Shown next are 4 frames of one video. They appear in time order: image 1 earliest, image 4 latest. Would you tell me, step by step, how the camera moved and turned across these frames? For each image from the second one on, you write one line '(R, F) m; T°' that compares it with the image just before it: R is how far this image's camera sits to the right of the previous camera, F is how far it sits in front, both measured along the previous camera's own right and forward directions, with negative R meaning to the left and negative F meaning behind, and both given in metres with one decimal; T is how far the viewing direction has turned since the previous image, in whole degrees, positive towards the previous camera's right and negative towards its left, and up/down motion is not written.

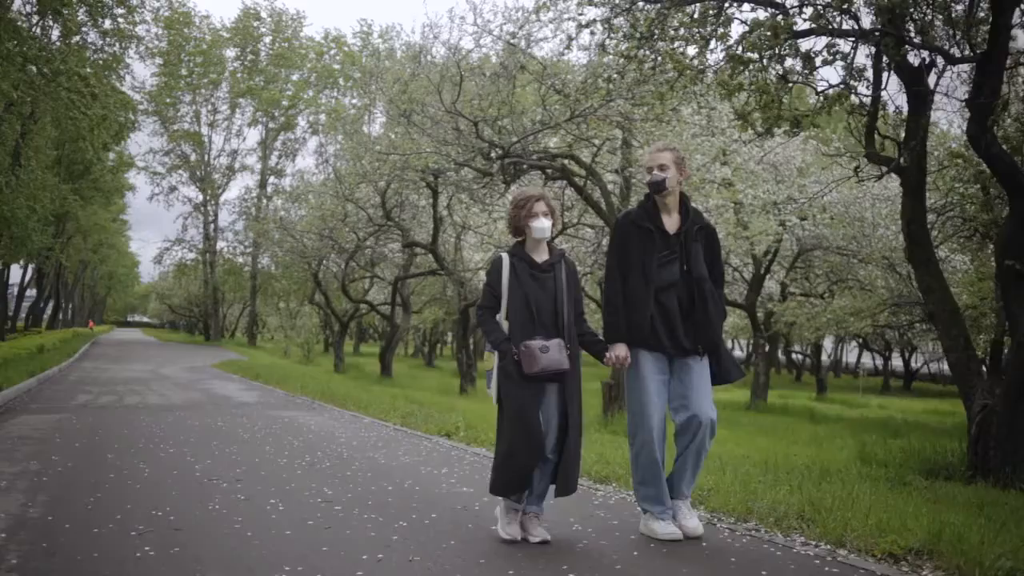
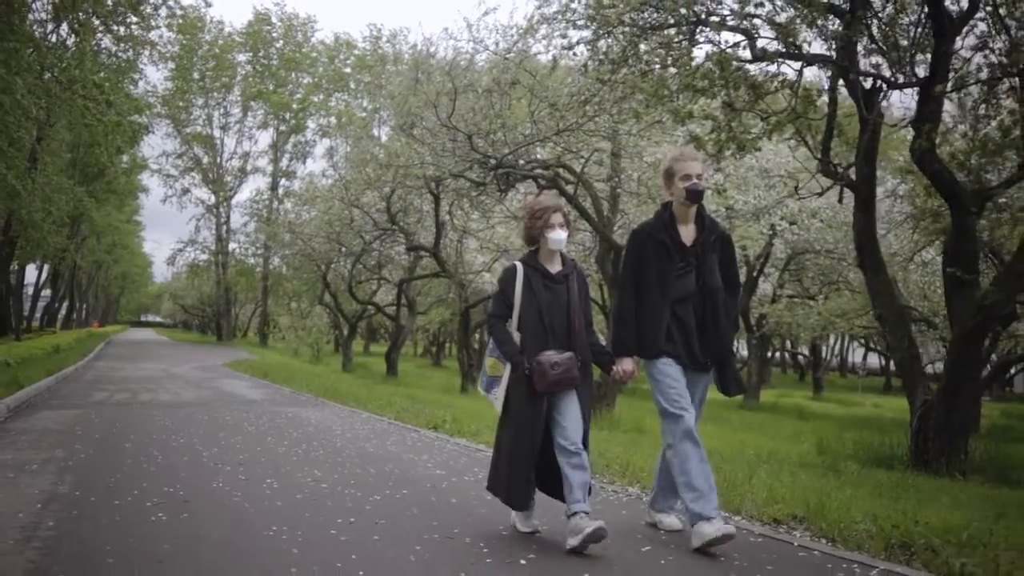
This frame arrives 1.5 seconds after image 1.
(+0.6, -1.5) m; -1°
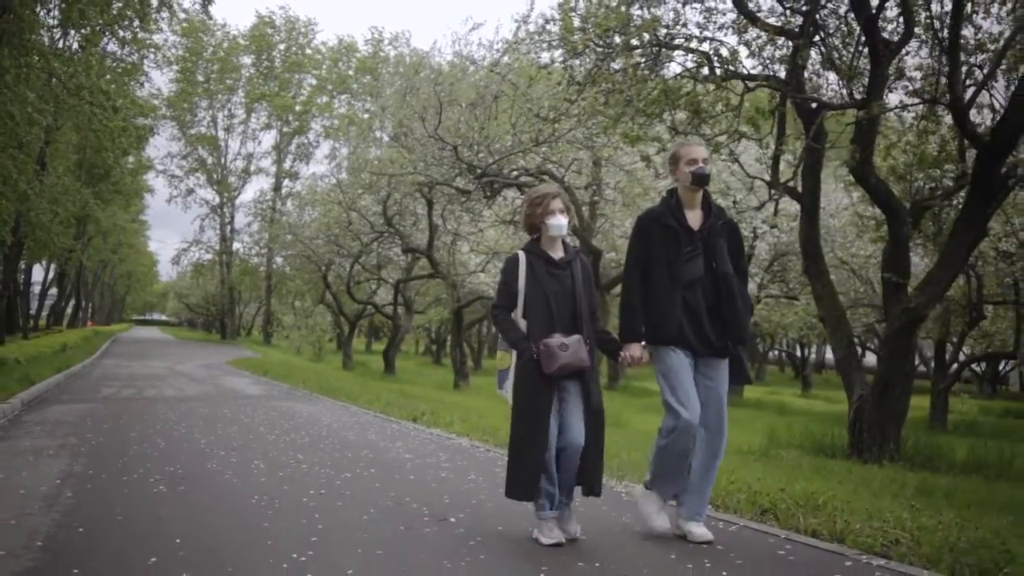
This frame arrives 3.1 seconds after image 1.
(+0.7, -1.7) m; 0°
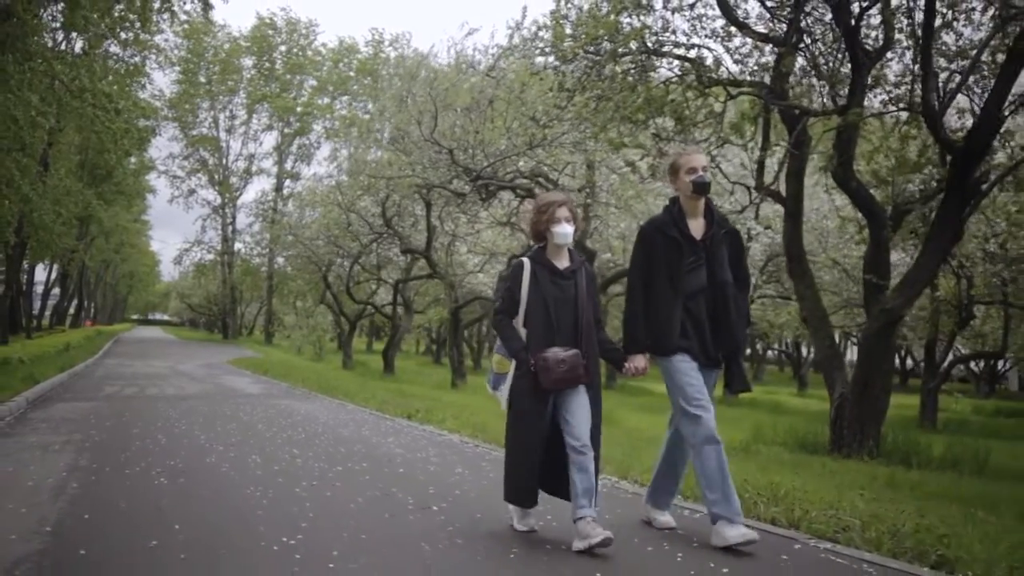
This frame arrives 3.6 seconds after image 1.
(+0.2, -0.6) m; 0°
